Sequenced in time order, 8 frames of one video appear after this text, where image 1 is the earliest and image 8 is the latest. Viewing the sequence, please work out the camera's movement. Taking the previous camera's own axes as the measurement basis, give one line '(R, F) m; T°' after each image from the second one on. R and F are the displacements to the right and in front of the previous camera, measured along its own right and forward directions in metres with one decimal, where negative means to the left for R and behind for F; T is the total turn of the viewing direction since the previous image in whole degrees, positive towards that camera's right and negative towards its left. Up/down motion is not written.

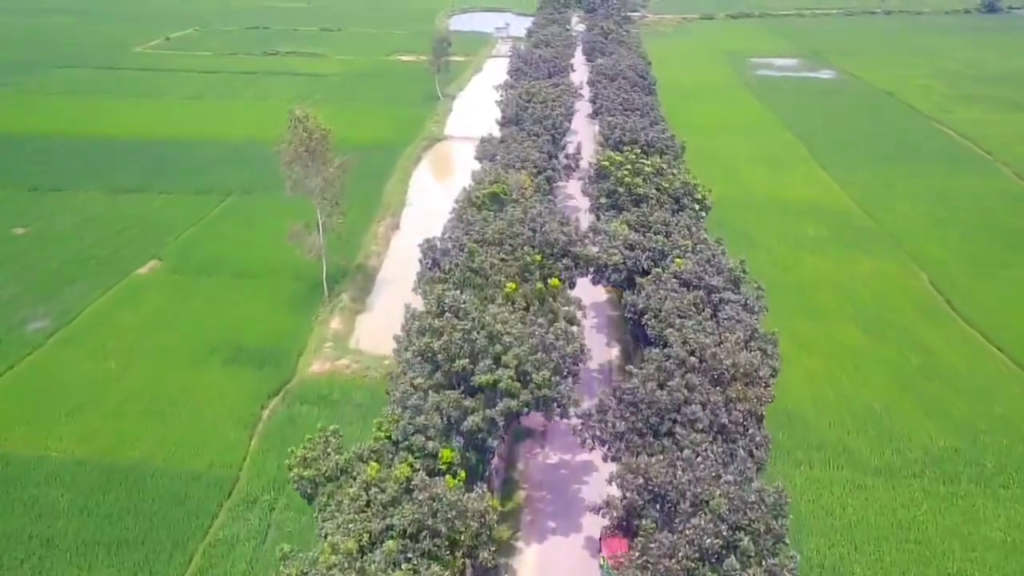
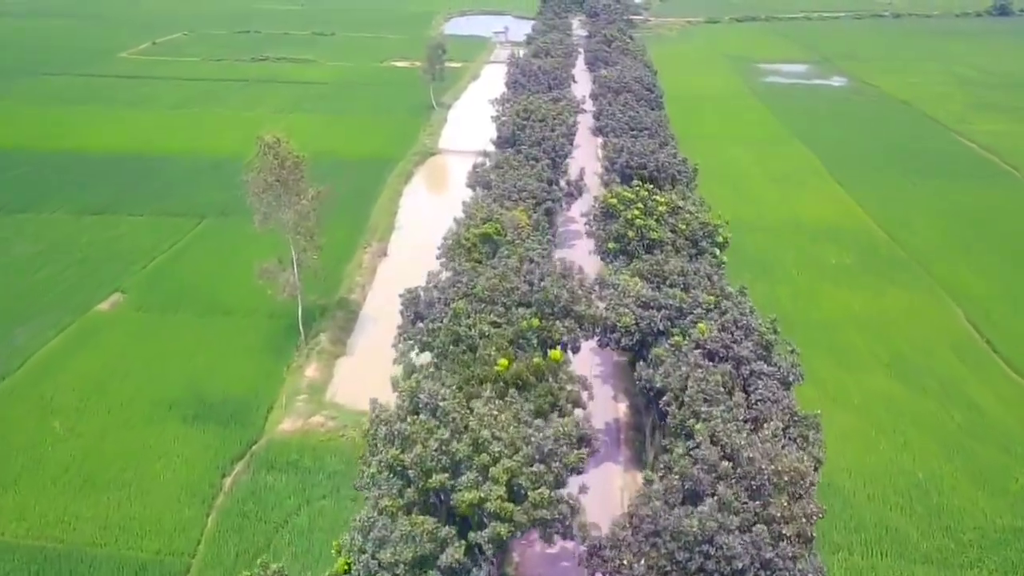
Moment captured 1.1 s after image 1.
(+0.1, +3.1) m; 0°
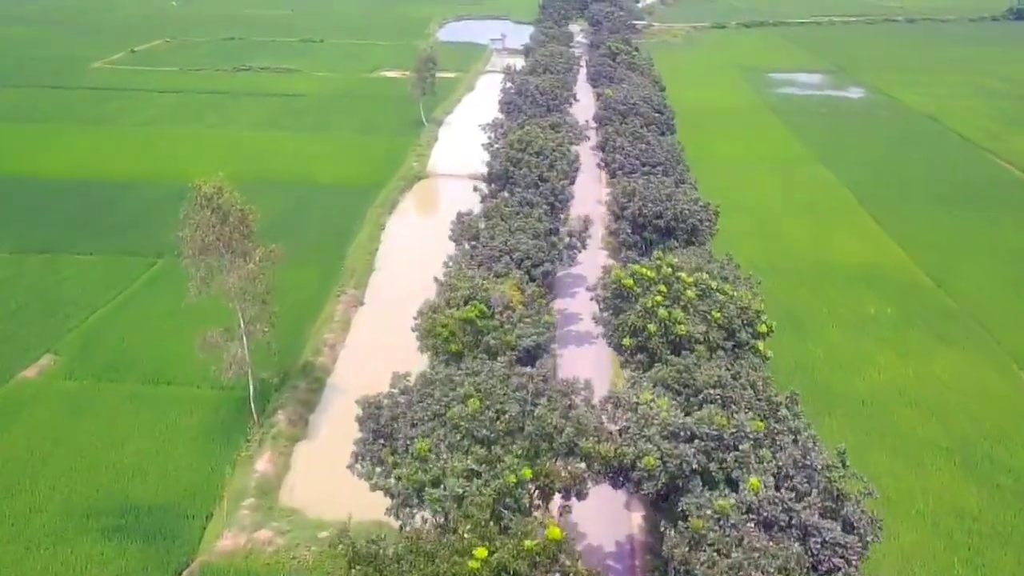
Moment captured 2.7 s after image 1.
(+0.2, +4.5) m; 0°
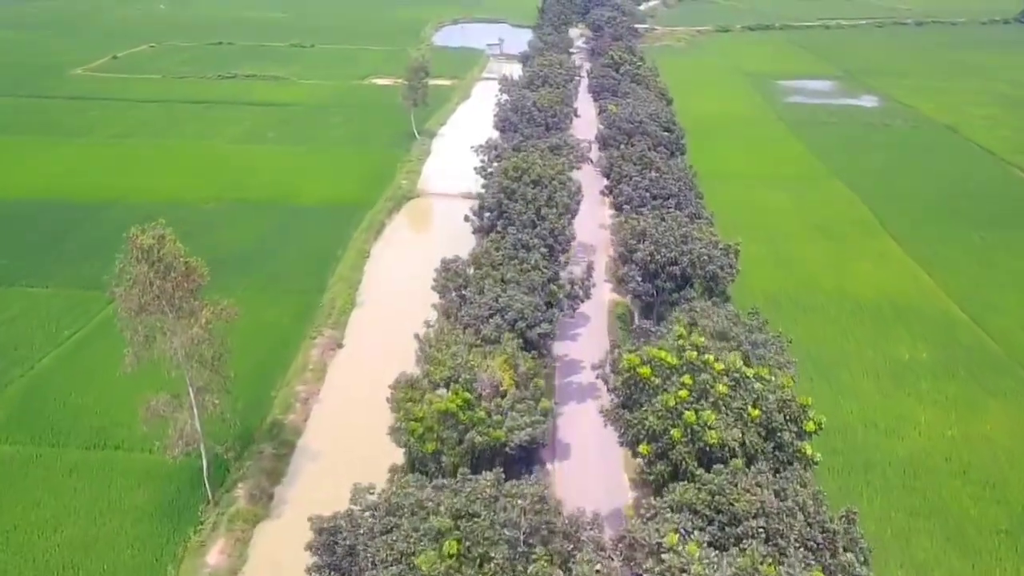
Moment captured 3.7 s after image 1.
(+0.1, +3.2) m; 0°
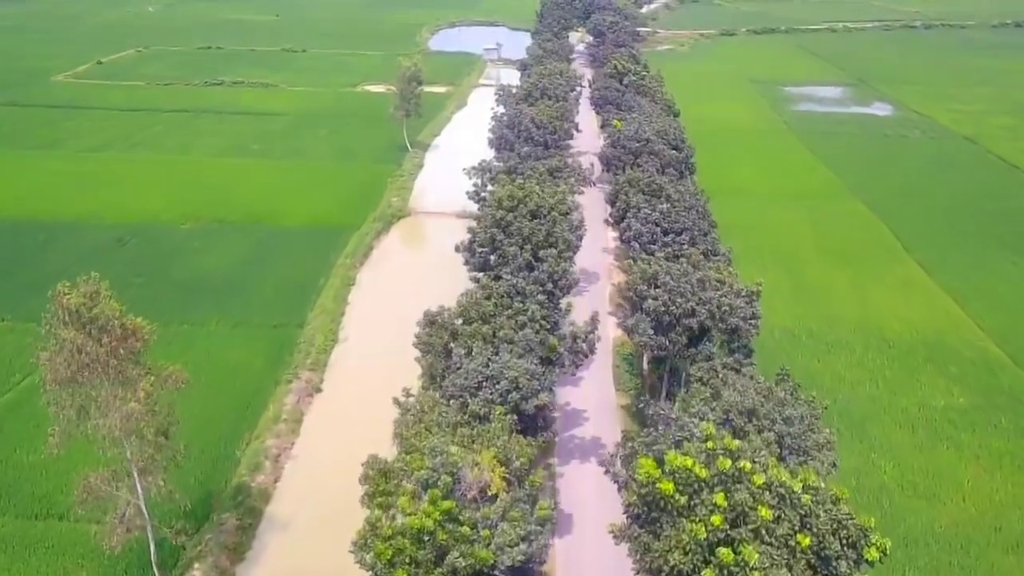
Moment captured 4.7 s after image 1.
(+0.1, +2.7) m; 0°
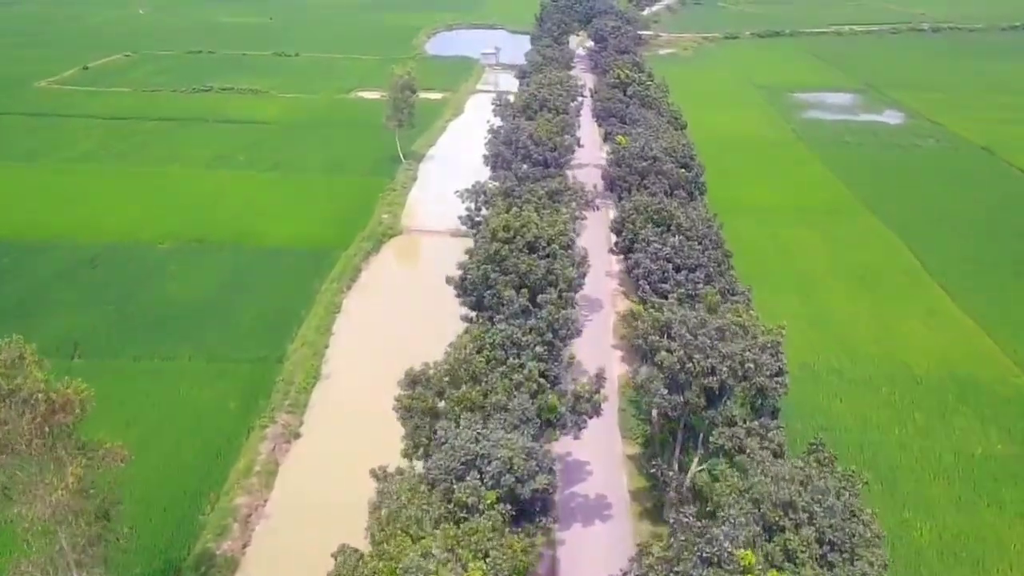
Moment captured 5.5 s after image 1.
(+0.1, +2.3) m; 0°
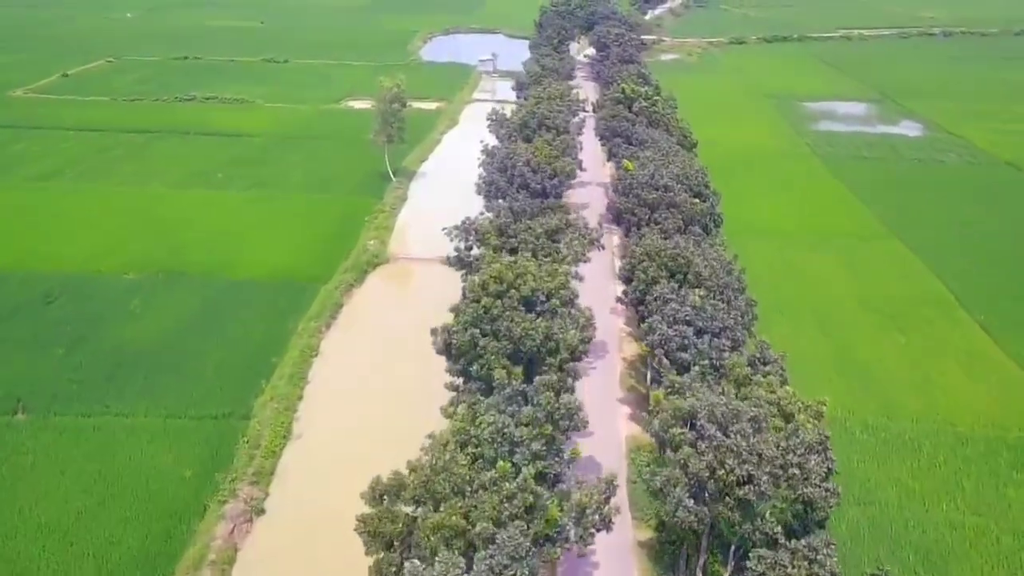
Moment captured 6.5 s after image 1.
(+0.1, +3.1) m; 0°
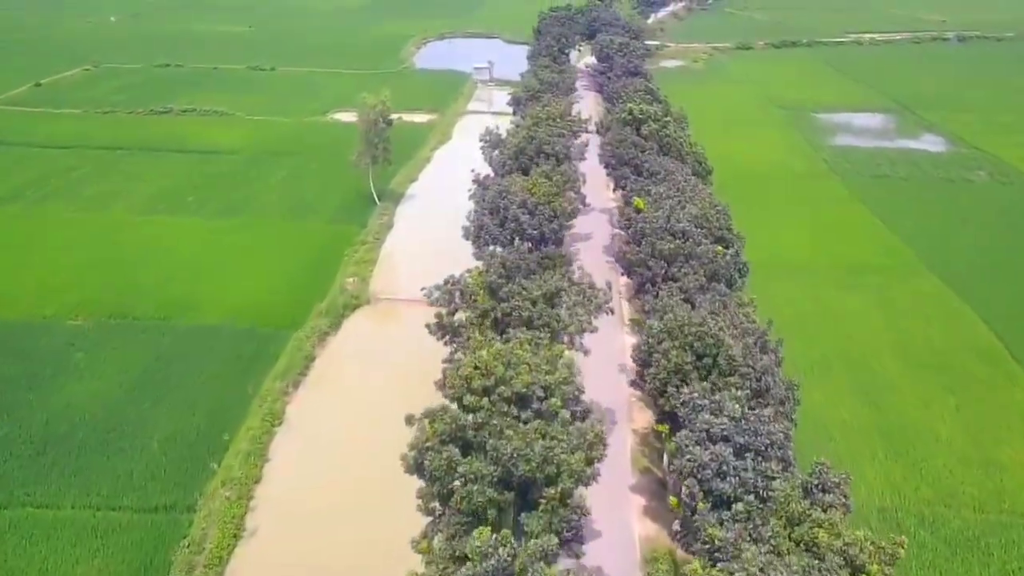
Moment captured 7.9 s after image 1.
(+0.1, +3.8) m; 0°
